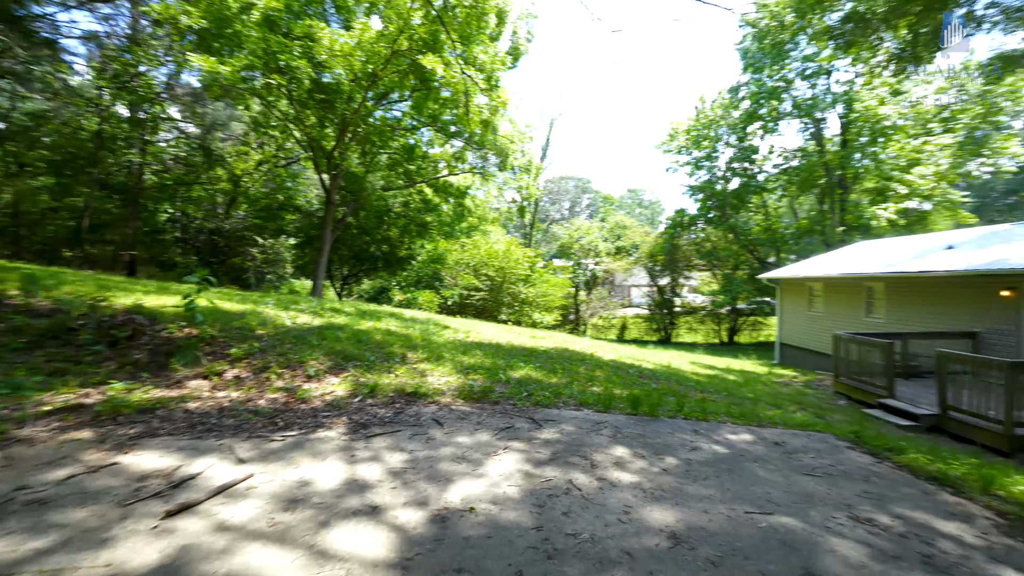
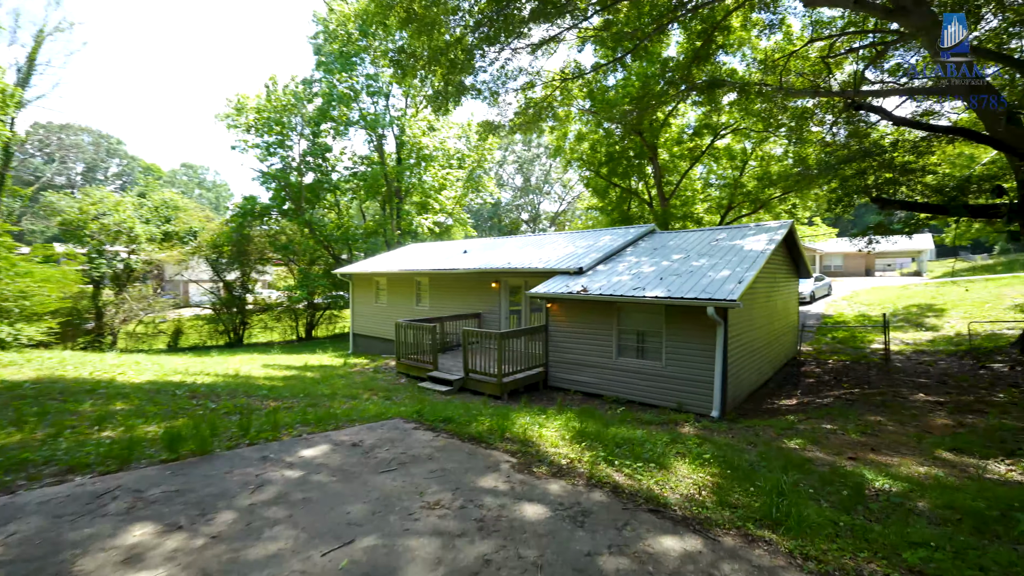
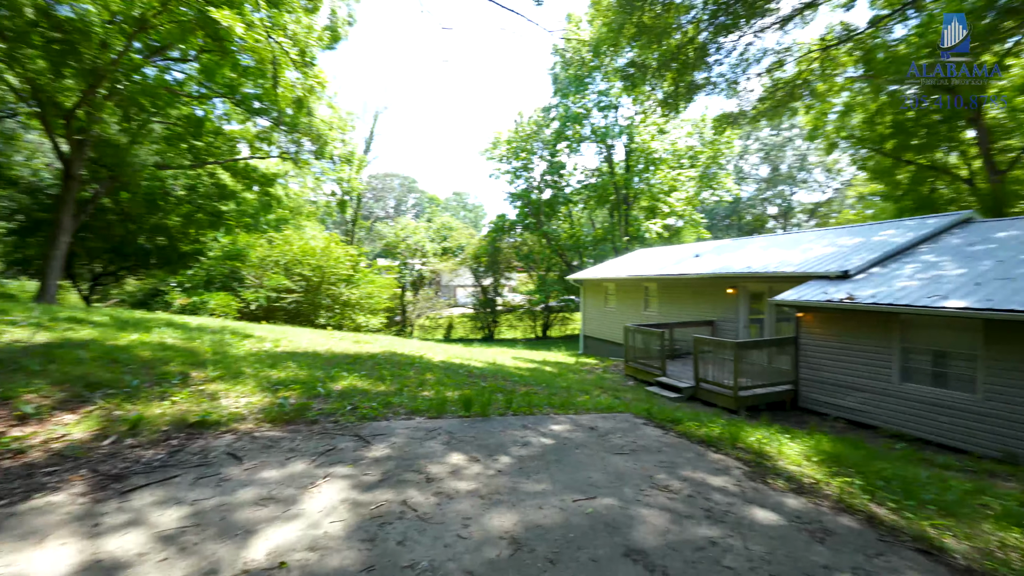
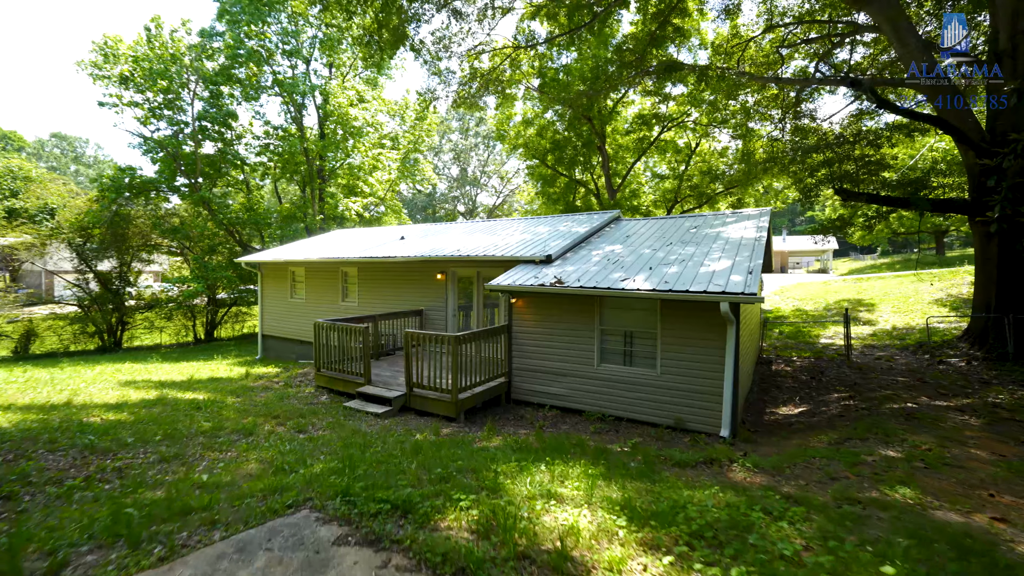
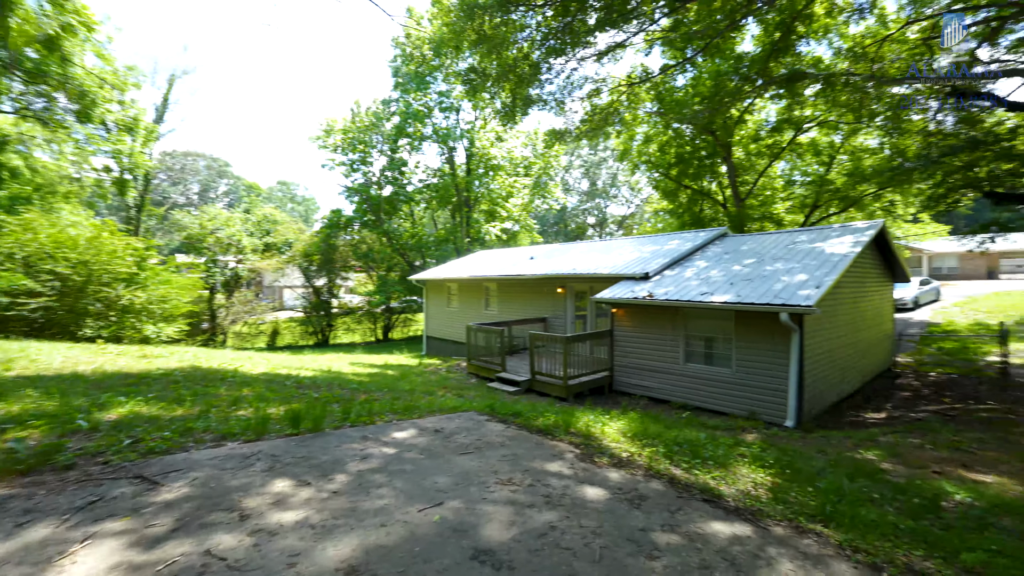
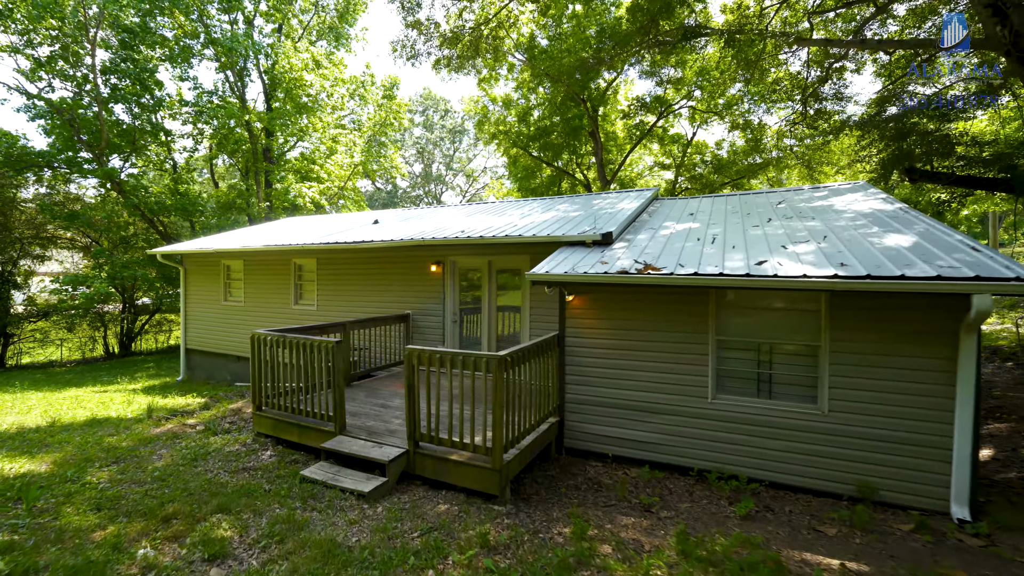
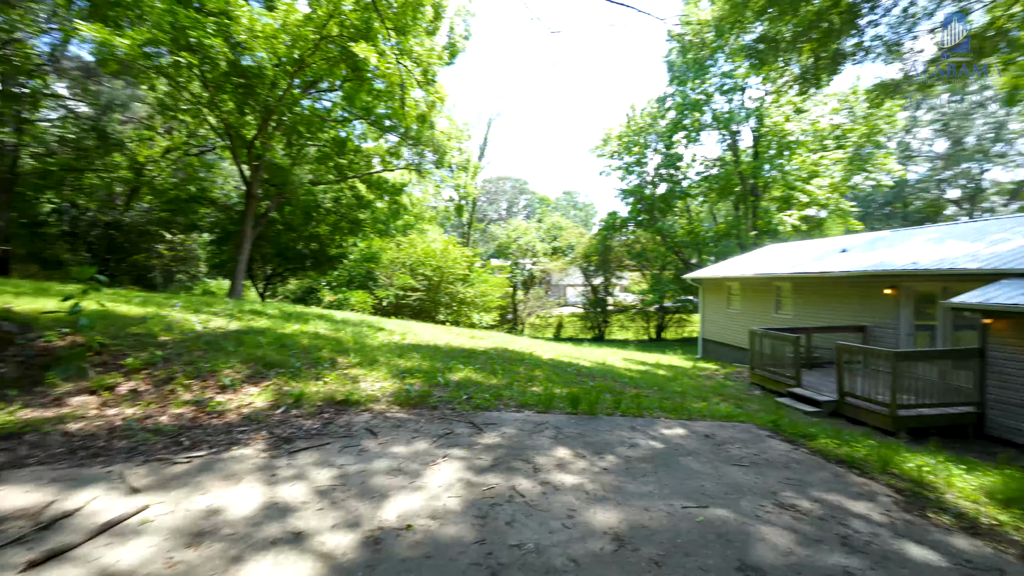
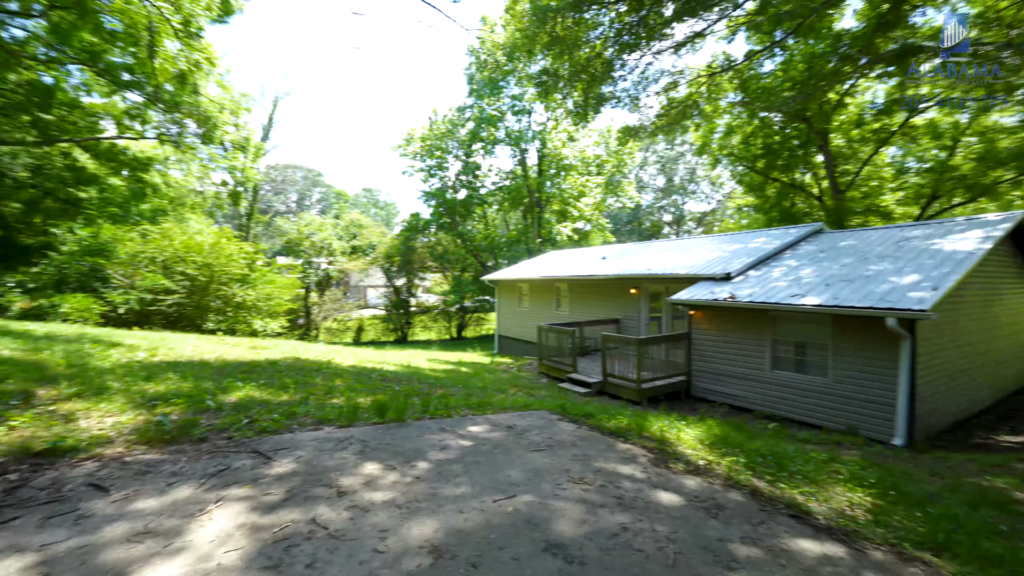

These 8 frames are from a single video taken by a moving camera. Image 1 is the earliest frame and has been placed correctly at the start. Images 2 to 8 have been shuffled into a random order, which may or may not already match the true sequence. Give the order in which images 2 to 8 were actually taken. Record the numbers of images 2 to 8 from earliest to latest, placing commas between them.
7, 3, 8, 5, 2, 4, 6
